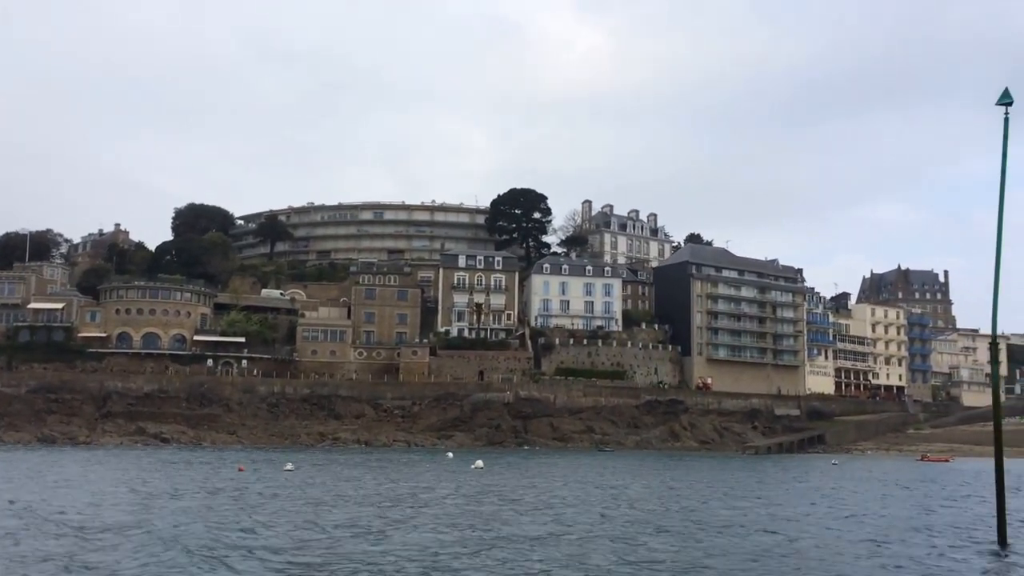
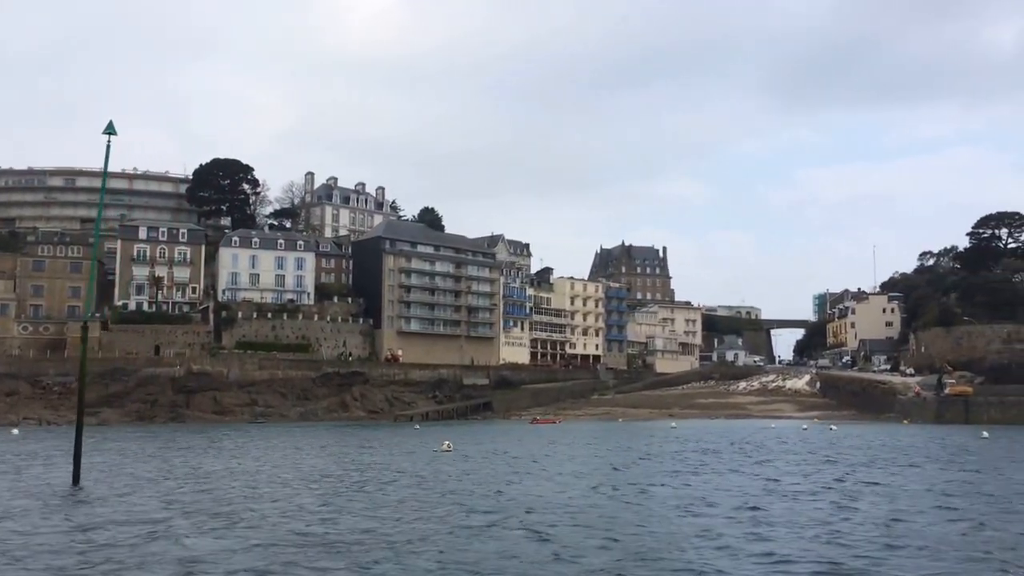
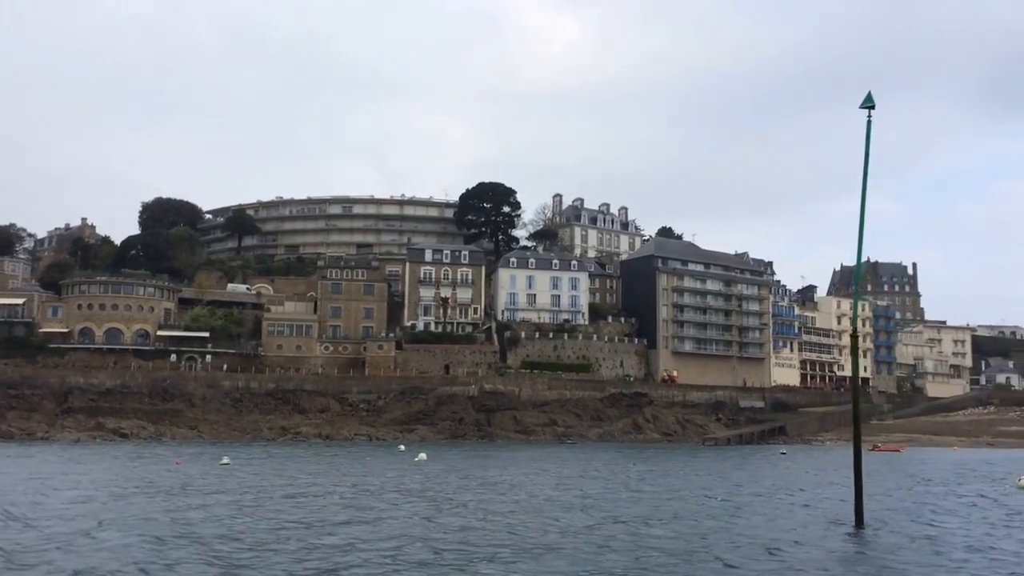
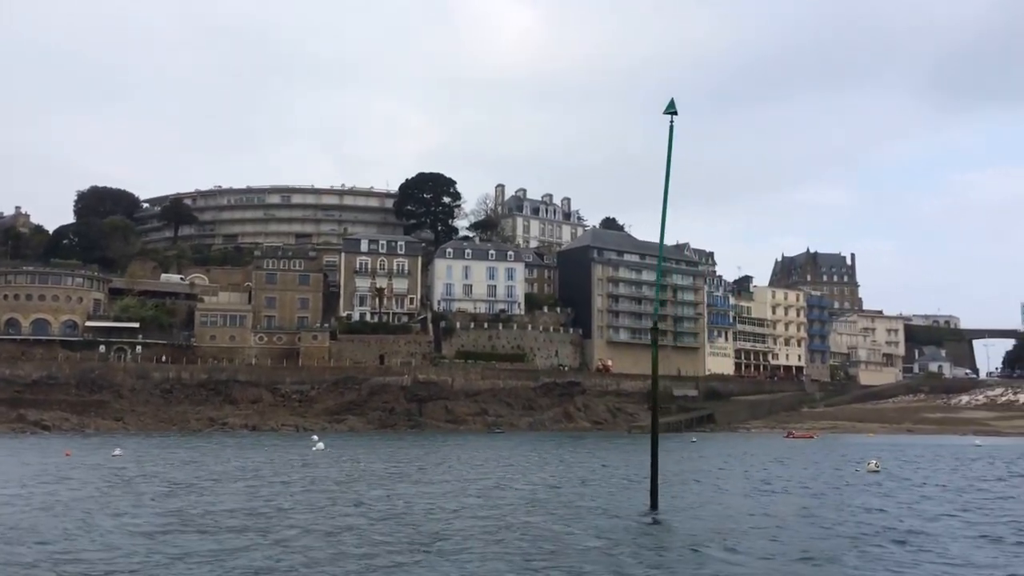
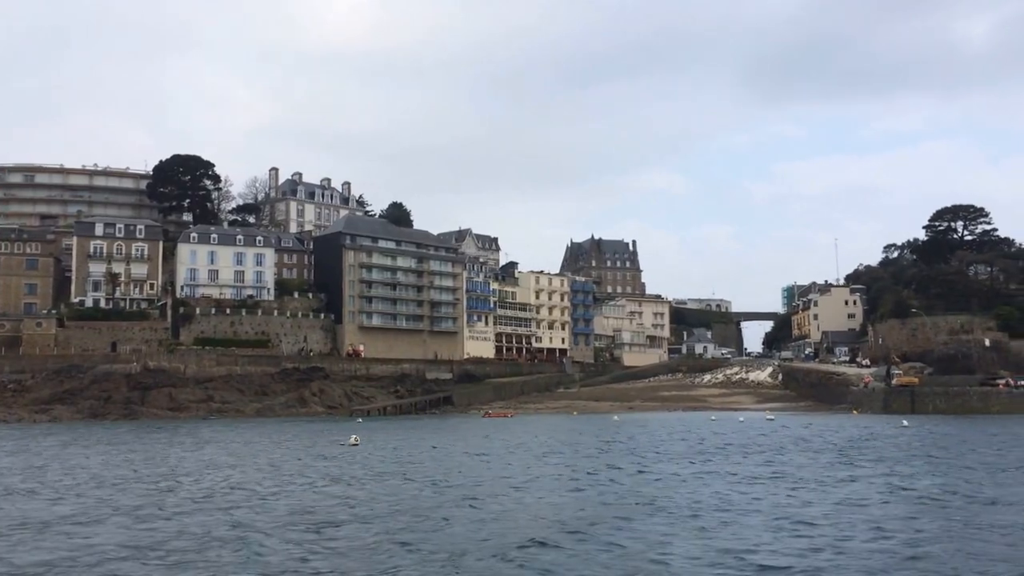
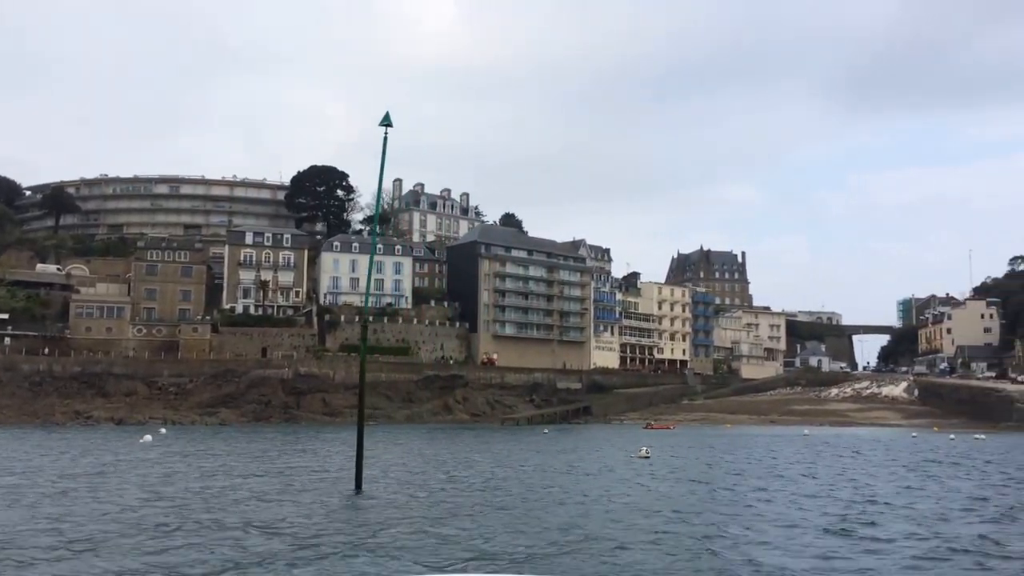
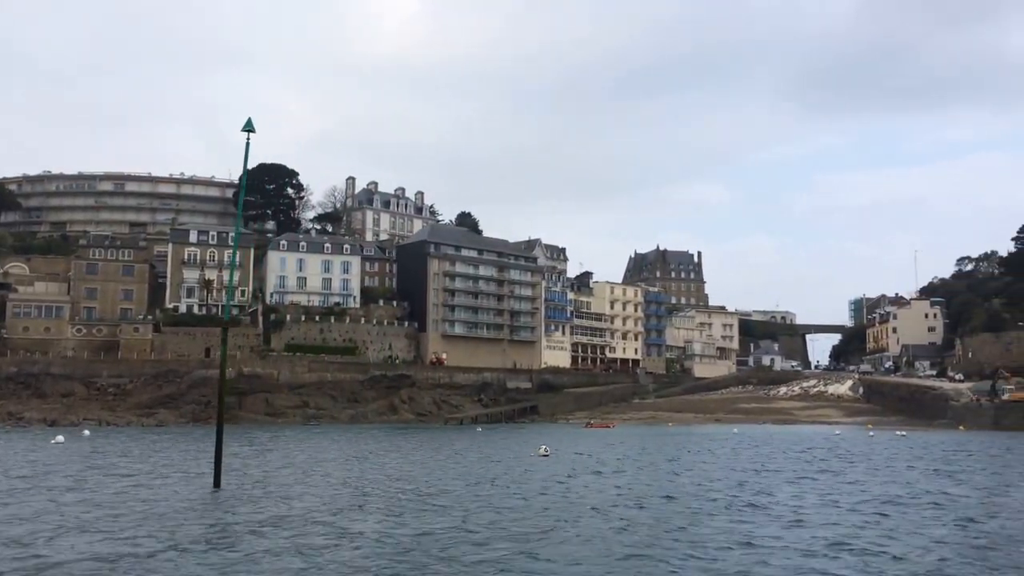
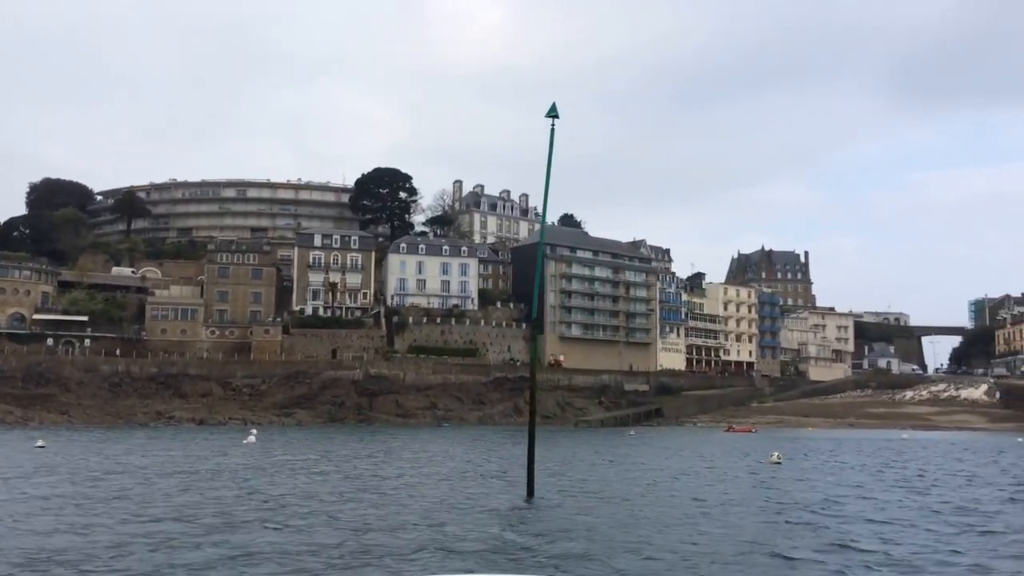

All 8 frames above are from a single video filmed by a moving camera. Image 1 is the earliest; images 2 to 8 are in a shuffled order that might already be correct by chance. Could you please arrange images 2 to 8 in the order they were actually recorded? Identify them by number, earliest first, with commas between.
3, 4, 8, 6, 7, 2, 5
